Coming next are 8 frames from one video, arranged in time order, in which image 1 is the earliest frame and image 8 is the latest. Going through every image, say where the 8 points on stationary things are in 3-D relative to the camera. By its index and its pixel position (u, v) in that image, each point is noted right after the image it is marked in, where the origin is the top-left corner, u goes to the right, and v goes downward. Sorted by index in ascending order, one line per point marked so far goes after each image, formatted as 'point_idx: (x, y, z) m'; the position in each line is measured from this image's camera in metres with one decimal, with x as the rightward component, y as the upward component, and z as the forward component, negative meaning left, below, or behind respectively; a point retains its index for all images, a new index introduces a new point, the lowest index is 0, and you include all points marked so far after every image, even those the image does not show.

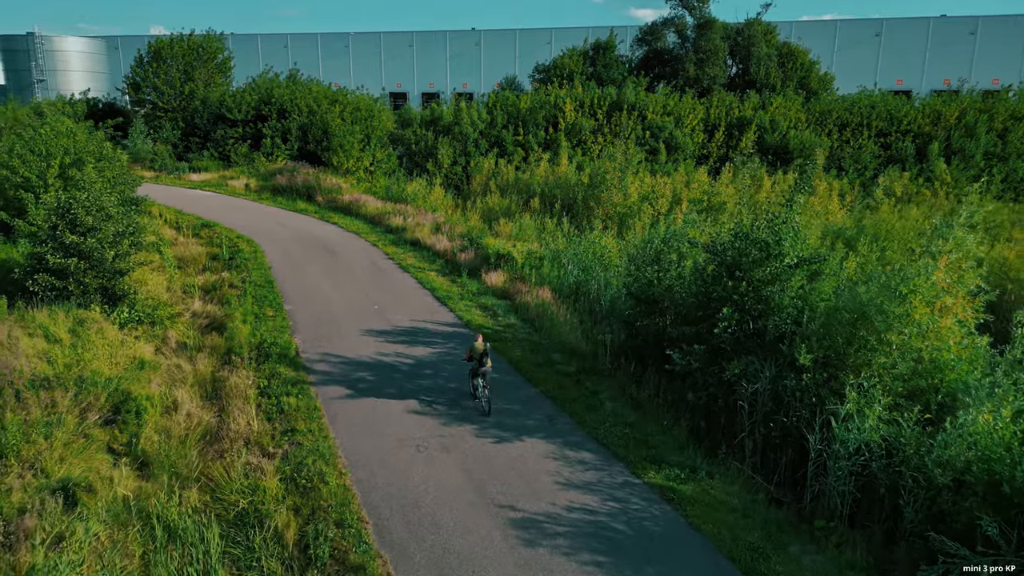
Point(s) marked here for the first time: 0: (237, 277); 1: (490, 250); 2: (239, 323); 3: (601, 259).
0: (-6.5, +0.3, +17.1) m
1: (-0.5, +1.0, +18.0) m
2: (-5.1, -0.7, +13.6) m
3: (+2.0, +0.6, +15.8) m
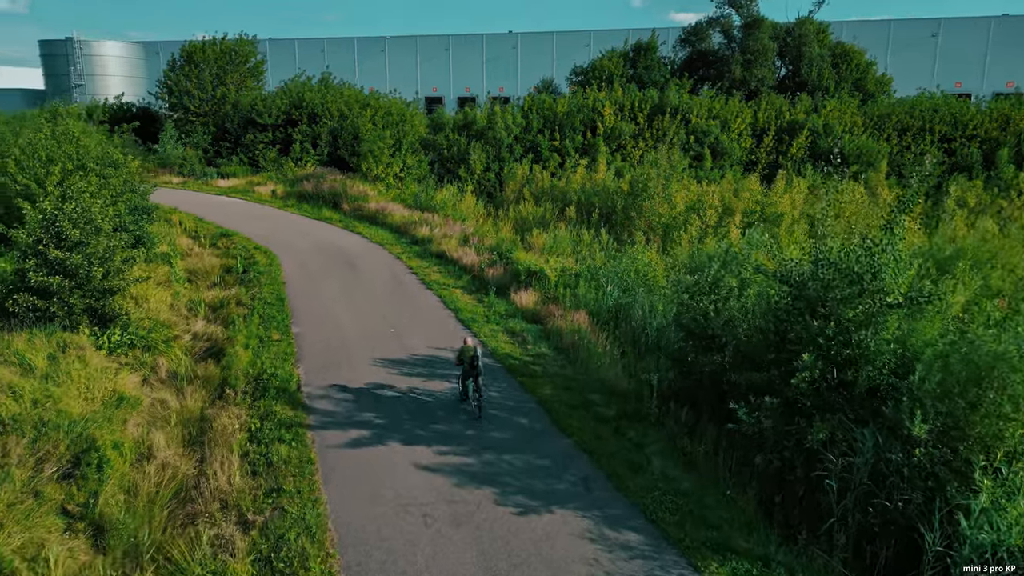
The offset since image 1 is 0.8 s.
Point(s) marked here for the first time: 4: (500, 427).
0: (-5.8, -0.1, +15.8) m
1: (+0.2, +0.5, +16.4) m
2: (-4.6, -1.0, +12.2) m
3: (+2.6, +0.1, +14.1) m
4: (-0.2, -1.8, +9.5) m
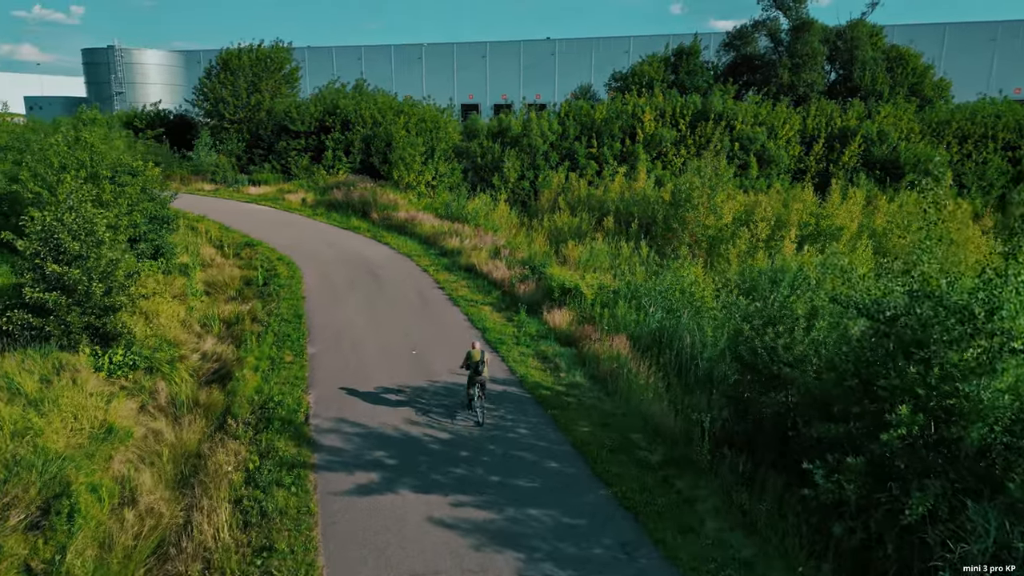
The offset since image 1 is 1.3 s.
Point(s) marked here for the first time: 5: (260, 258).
0: (-5.1, -0.4, +14.9) m
1: (+0.9, +0.1, +15.3) m
2: (-4.1, -1.3, +11.3) m
3: (+3.2, -0.2, +12.8) m
4: (+0.2, -2.1, +8.3) m
5: (-6.8, +0.8, +19.7) m
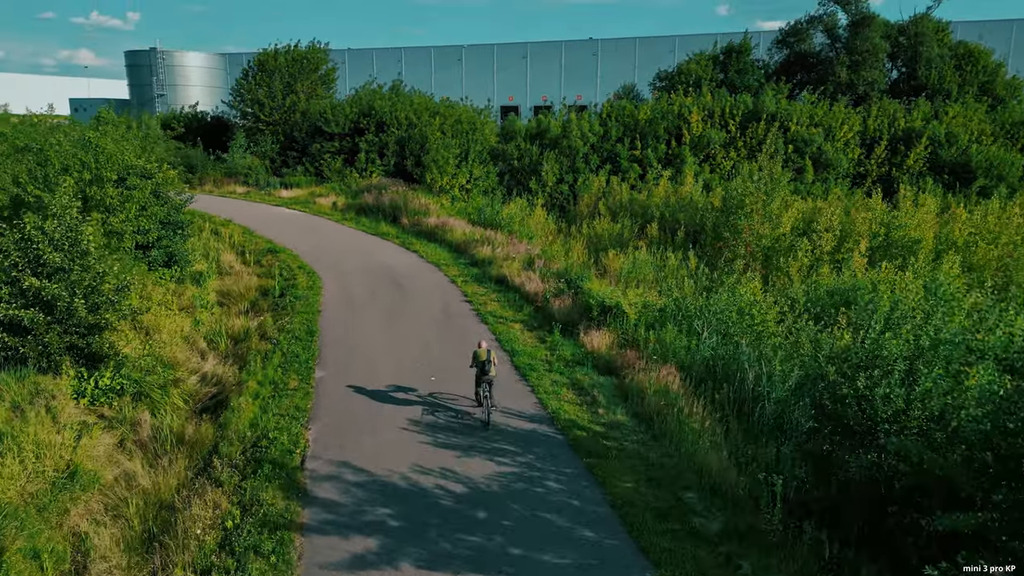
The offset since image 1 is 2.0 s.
0: (-4.5, -0.7, +13.7) m
1: (+1.6, -0.2, +13.7) m
2: (-3.7, -1.6, +10.0) m
3: (+3.7, -0.6, +11.1) m
4: (+0.4, -2.4, +6.8) m
5: (-5.9, +0.5, +18.6) m
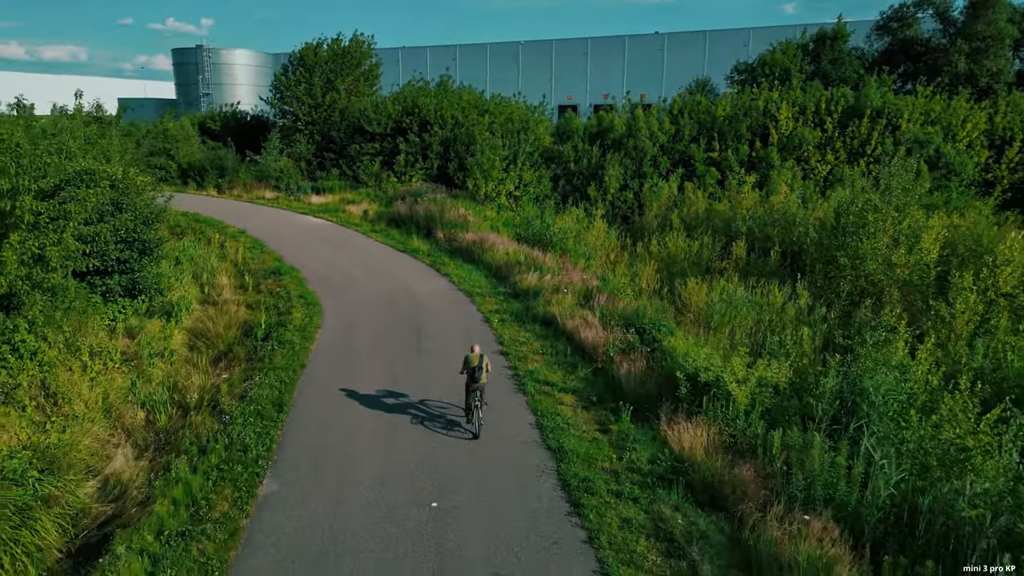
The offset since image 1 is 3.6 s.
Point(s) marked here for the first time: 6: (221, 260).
0: (-3.8, -1.4, +10.1) m
1: (+2.2, -1.0, +9.6) m
2: (-3.3, -2.3, +6.3) m
3: (+4.2, -1.4, +6.9) m
4: (+0.5, -3.2, +2.8) m
5: (-4.8, -0.1, +15.0) m
6: (-7.4, +0.8, +18.6) m
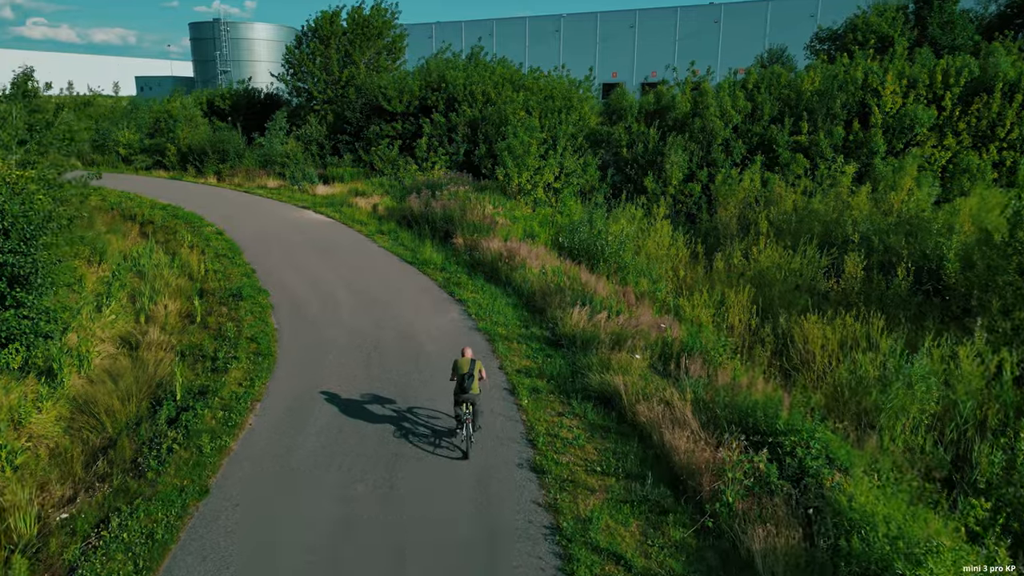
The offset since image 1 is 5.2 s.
0: (-3.5, -2.1, +5.8) m
1: (+2.5, -1.8, +5.0) m
2: (-3.2, -3.0, +2.0) m
3: (+4.3, -2.3, +2.2) m
4: (+0.4, -4.1, -1.7) m
5: (-4.3, -0.7, +10.8) m
6: (-6.7, +0.3, +14.4) m
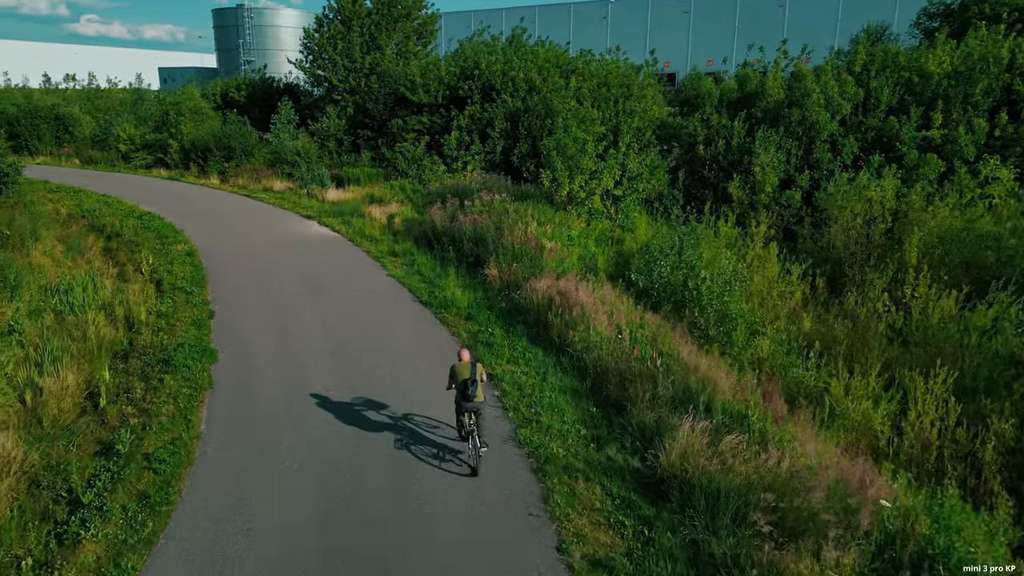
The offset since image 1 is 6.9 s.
0: (-3.2, -2.9, +1.7) m
1: (+2.8, -2.7, +0.6) m
2: (-3.1, -3.9, -2.0) m
3: (+4.4, -3.2, -2.3) m
4: (+0.3, -5.0, -5.9) m
5: (-3.7, -1.5, +6.7) m
6: (-5.9, -0.4, +10.5) m
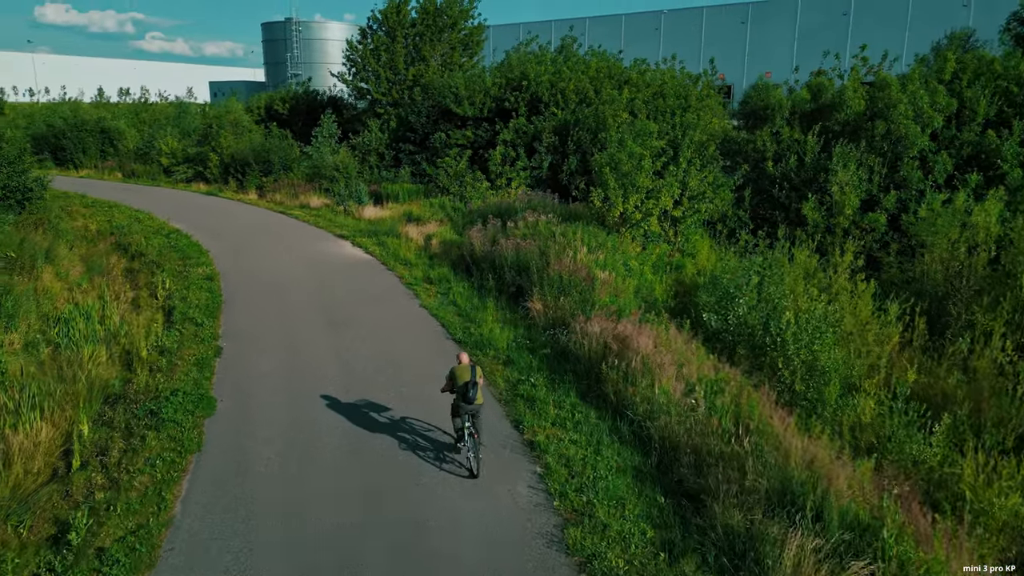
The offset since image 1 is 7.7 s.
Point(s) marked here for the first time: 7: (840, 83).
0: (-3.2, -3.2, +0.4) m
1: (+2.7, -3.0, -1.1) m
2: (-3.4, -4.1, -3.4) m
3: (+4.1, -3.5, -4.1) m
4: (-0.2, -5.2, -7.5) m
5: (-3.4, -1.9, +5.4) m
6: (-5.3, -0.8, +9.4) m
7: (+7.6, +4.7, +16.8) m
